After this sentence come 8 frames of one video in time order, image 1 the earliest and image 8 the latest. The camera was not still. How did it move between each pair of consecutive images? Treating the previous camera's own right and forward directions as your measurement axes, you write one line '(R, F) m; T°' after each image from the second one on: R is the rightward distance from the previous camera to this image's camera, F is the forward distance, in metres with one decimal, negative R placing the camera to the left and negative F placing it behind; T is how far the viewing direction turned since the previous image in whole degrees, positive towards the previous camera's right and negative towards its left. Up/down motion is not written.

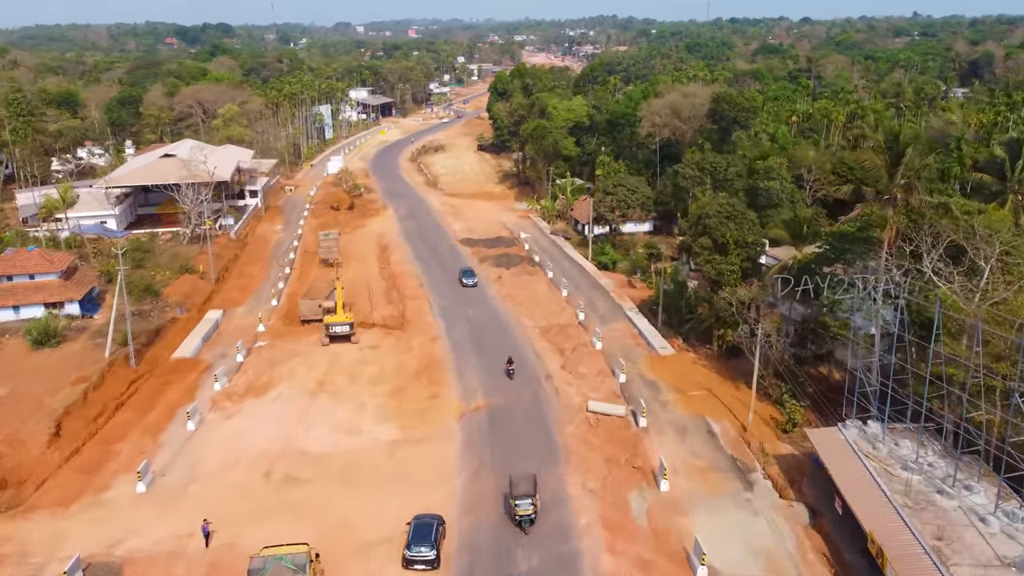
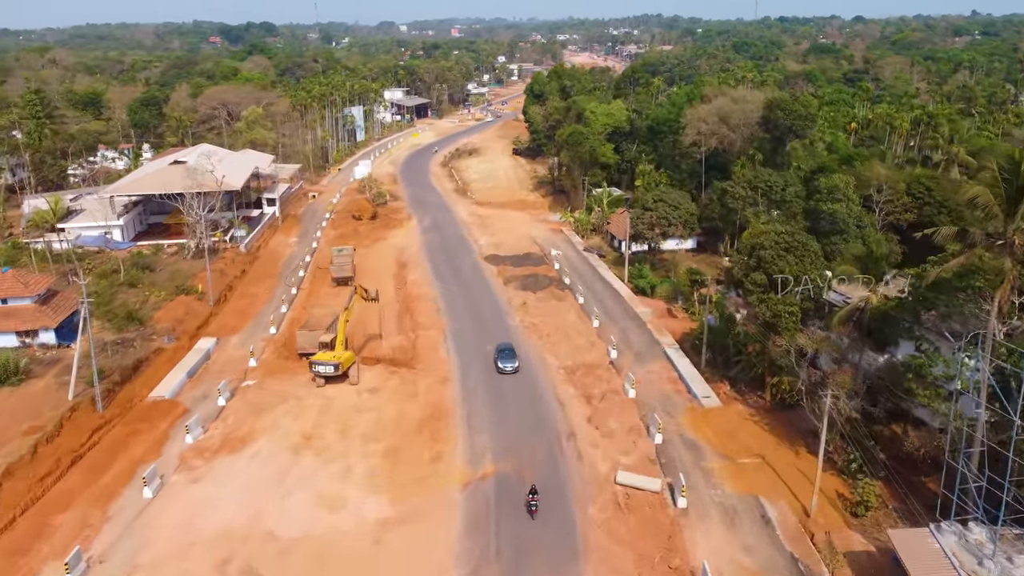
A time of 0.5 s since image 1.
(+0.6, +4.0) m; -3°
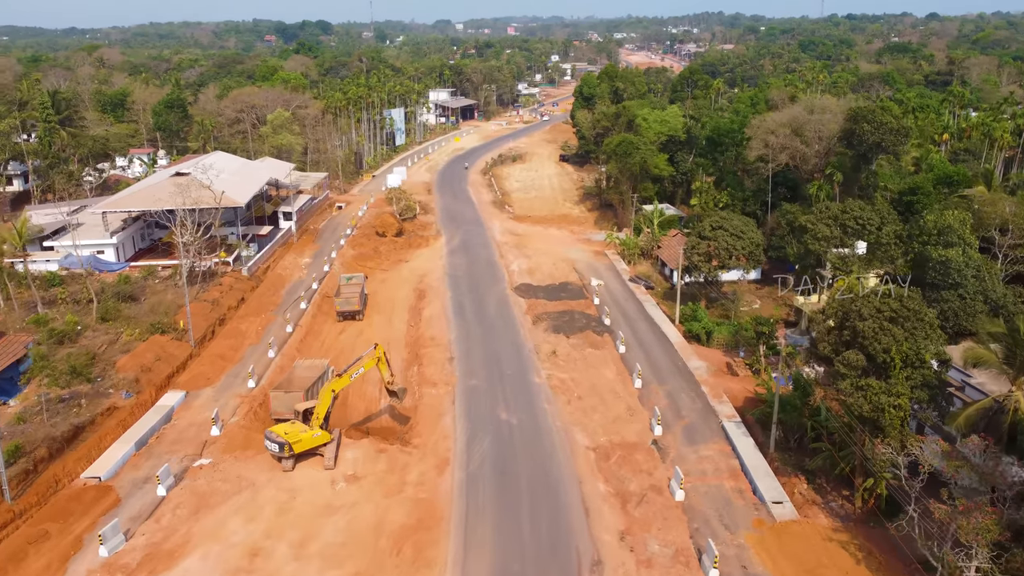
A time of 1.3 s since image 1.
(+0.9, +5.7) m; -4°
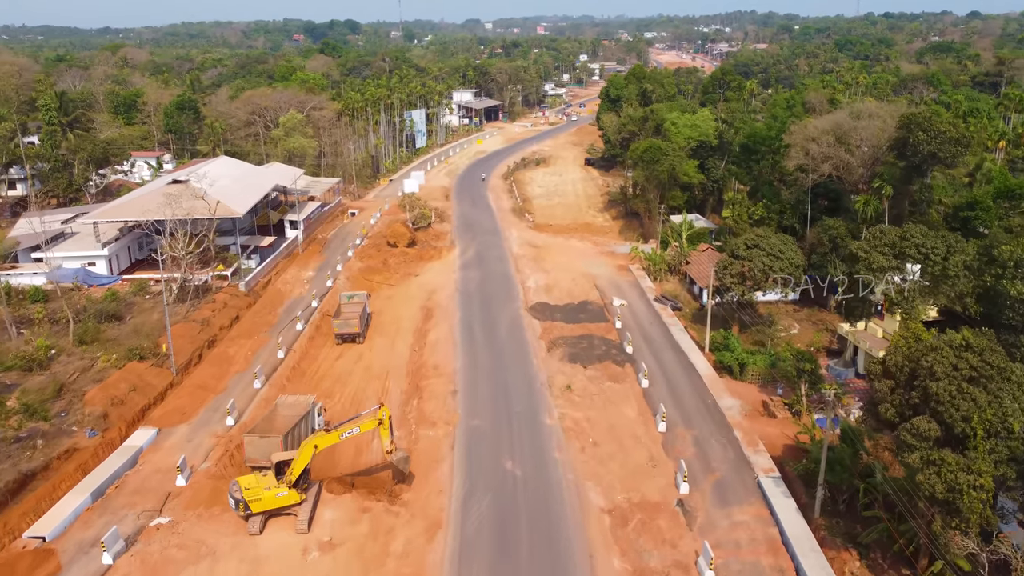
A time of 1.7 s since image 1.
(+0.6, +3.0) m; -2°
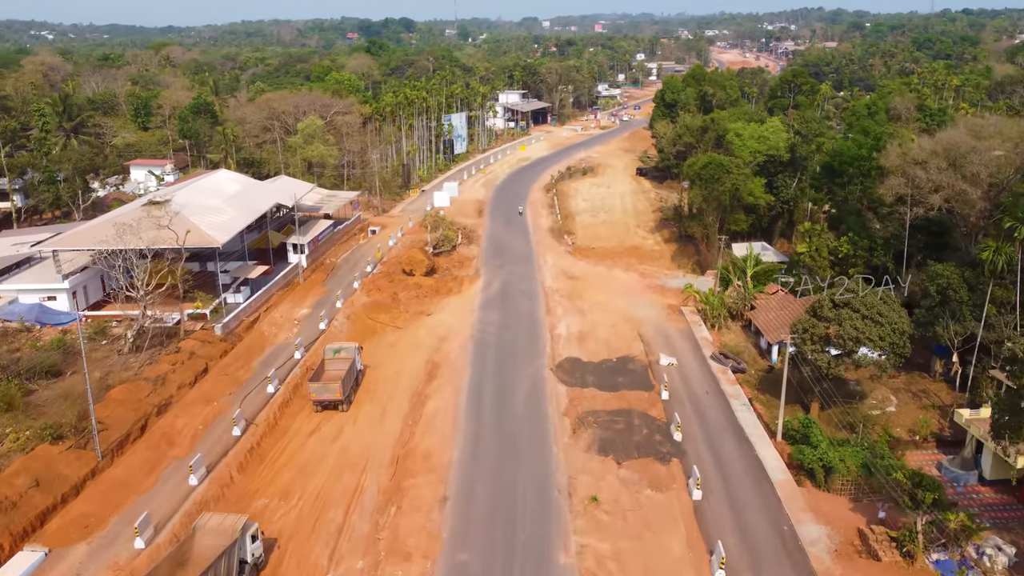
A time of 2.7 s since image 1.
(+1.1, +6.7) m; -4°
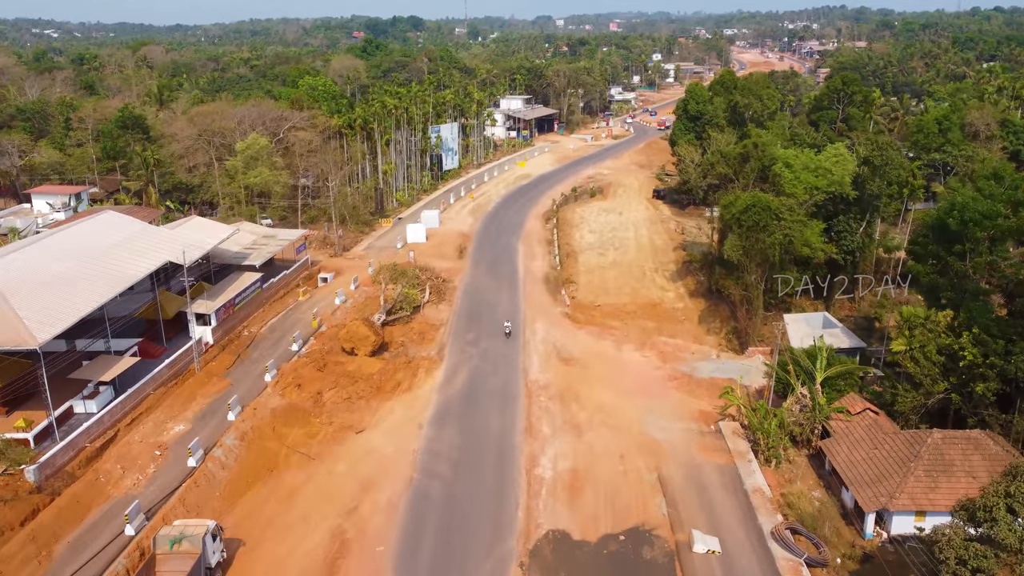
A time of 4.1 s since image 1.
(+1.5, +10.9) m; -1°
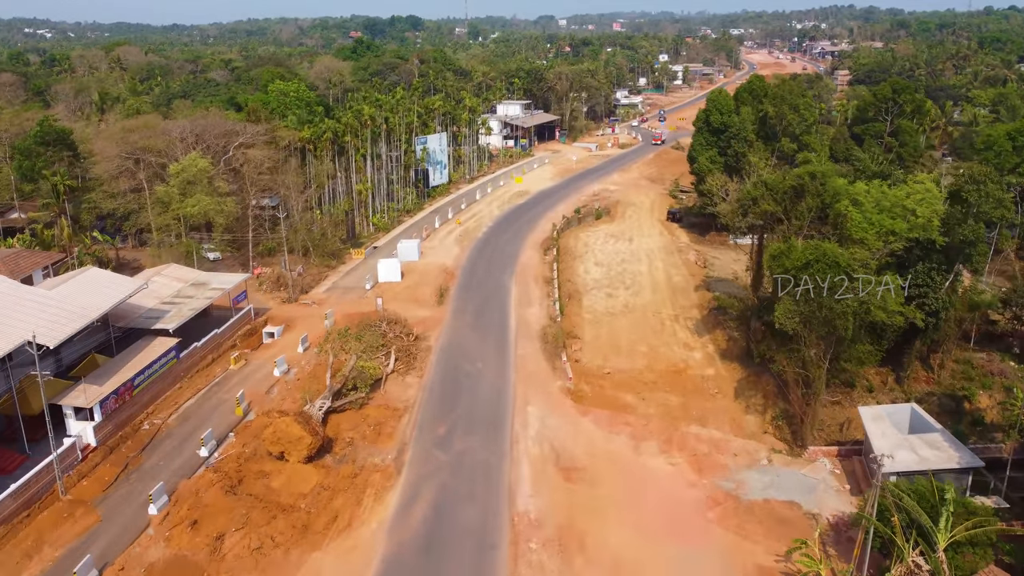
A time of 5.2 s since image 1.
(+0.6, +8.1) m; 0°
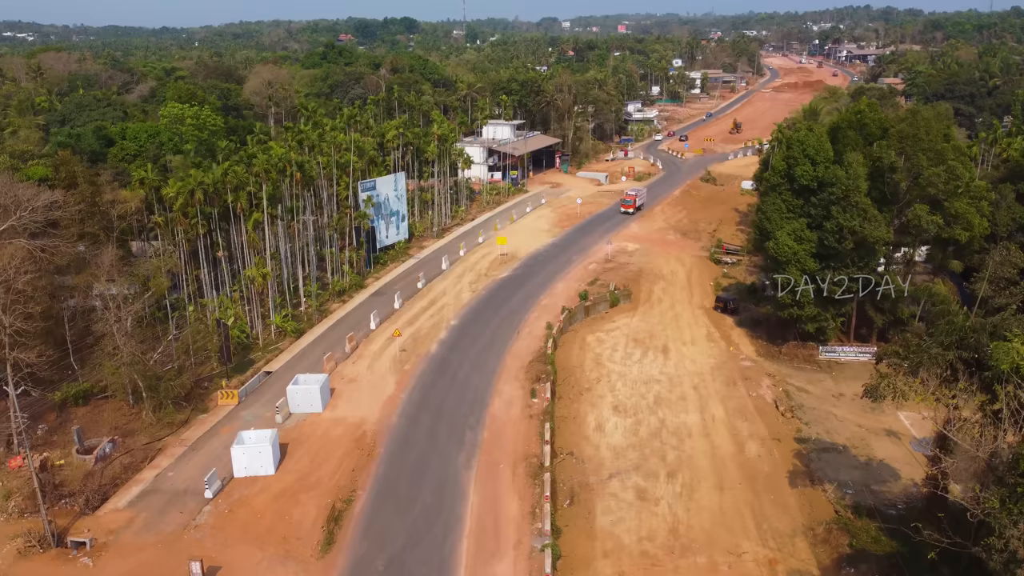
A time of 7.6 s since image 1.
(+1.4, +18.3) m; 0°
